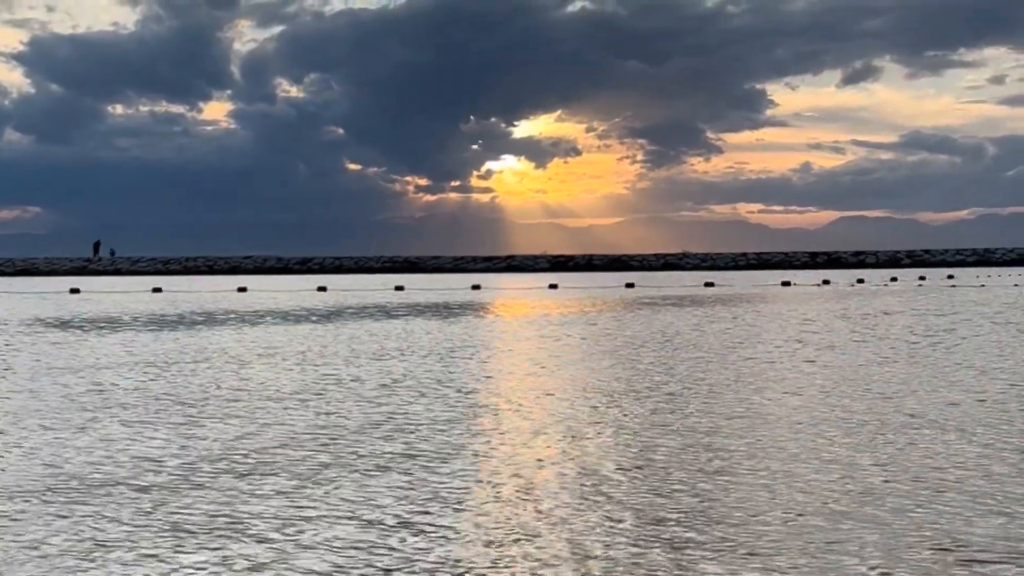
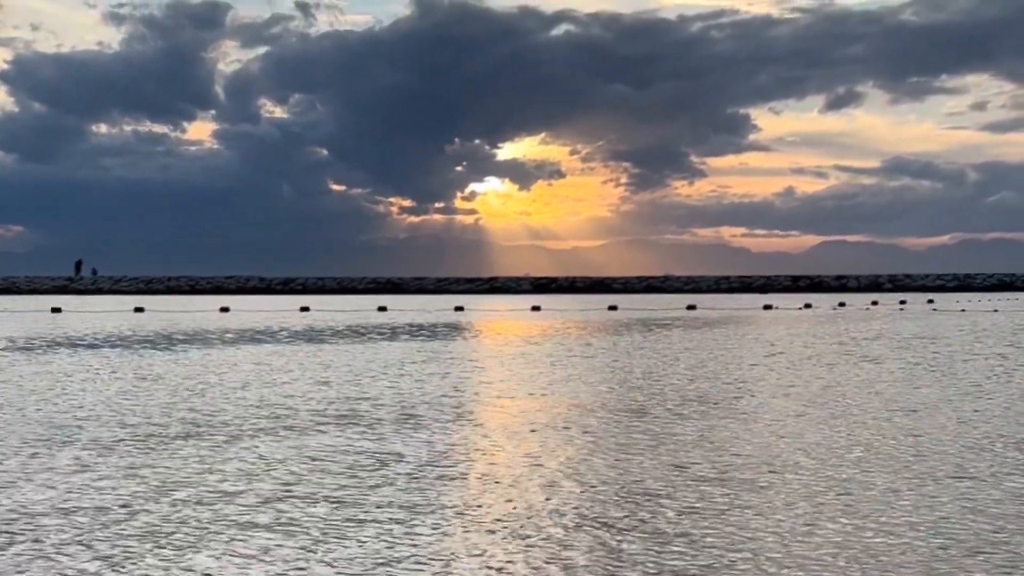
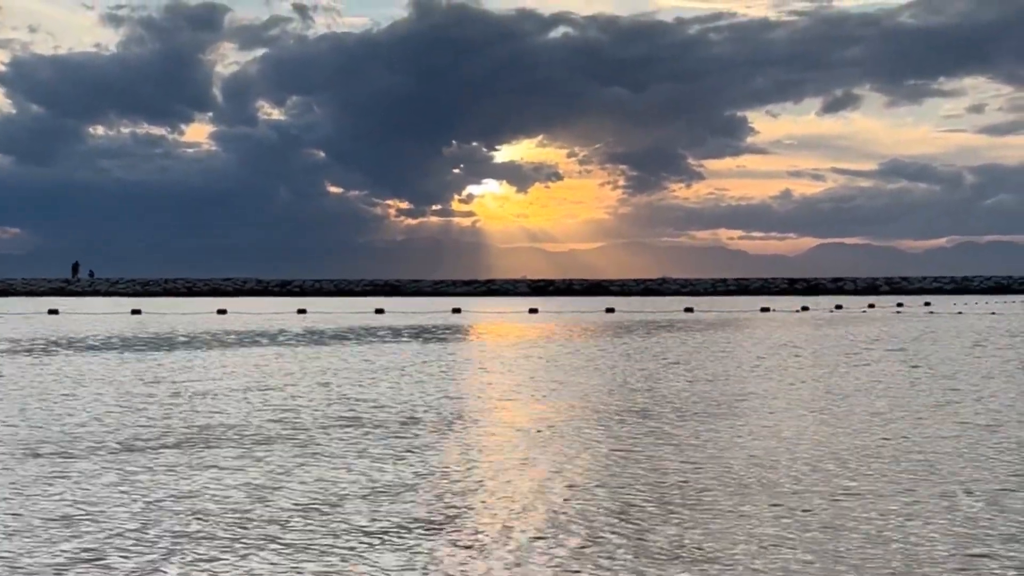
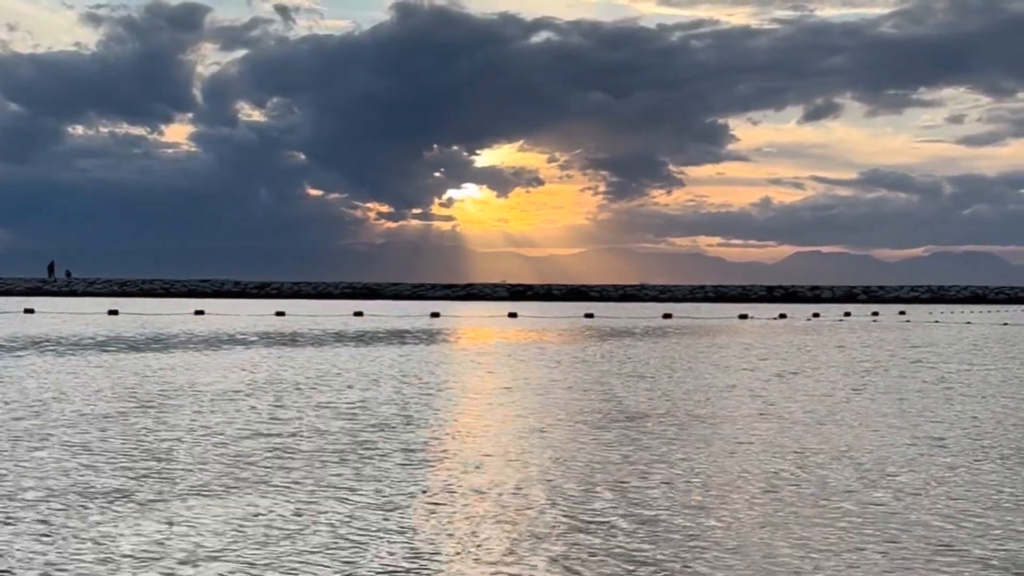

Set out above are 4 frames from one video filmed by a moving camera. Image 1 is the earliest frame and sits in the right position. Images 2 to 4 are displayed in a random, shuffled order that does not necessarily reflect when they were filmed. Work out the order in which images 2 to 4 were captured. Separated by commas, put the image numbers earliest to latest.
2, 3, 4
